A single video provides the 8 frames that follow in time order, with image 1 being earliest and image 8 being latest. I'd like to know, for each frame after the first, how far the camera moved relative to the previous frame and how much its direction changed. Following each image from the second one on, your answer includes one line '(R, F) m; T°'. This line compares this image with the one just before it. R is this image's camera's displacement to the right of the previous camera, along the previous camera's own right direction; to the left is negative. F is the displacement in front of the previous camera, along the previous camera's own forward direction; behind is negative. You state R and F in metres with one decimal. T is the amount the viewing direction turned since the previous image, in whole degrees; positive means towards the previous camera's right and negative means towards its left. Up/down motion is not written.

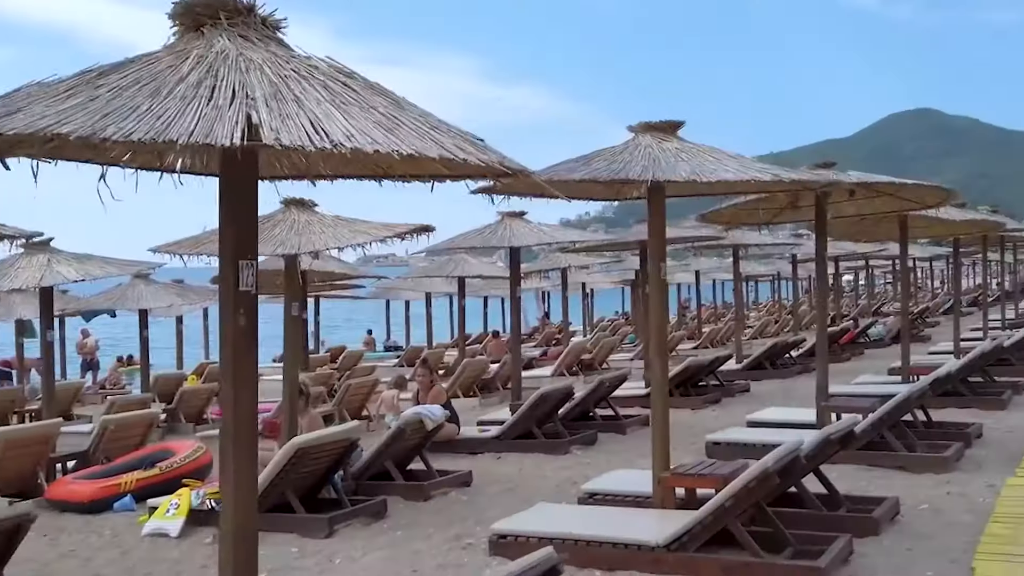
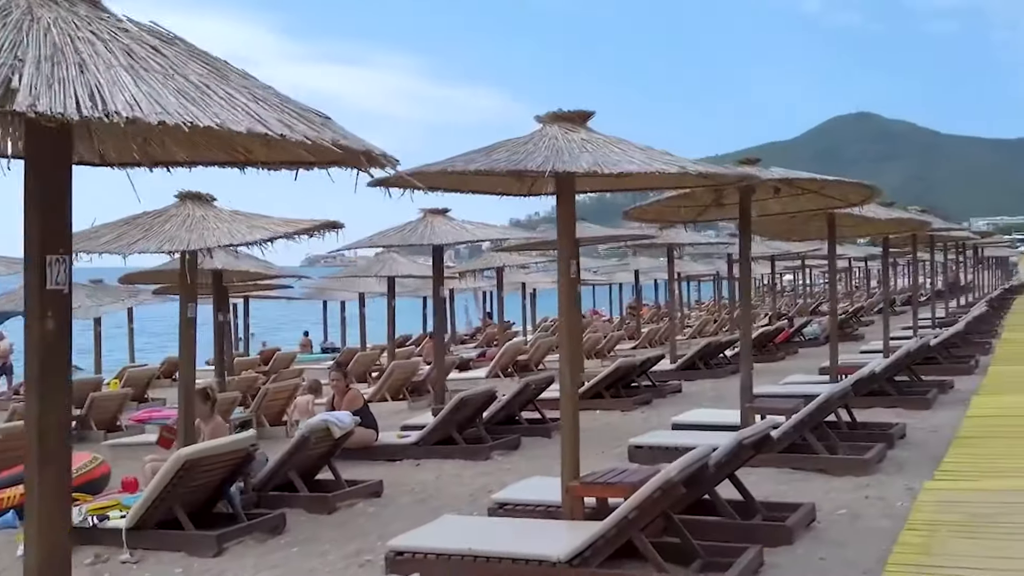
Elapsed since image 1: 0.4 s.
(+0.3, +0.3) m; +3°
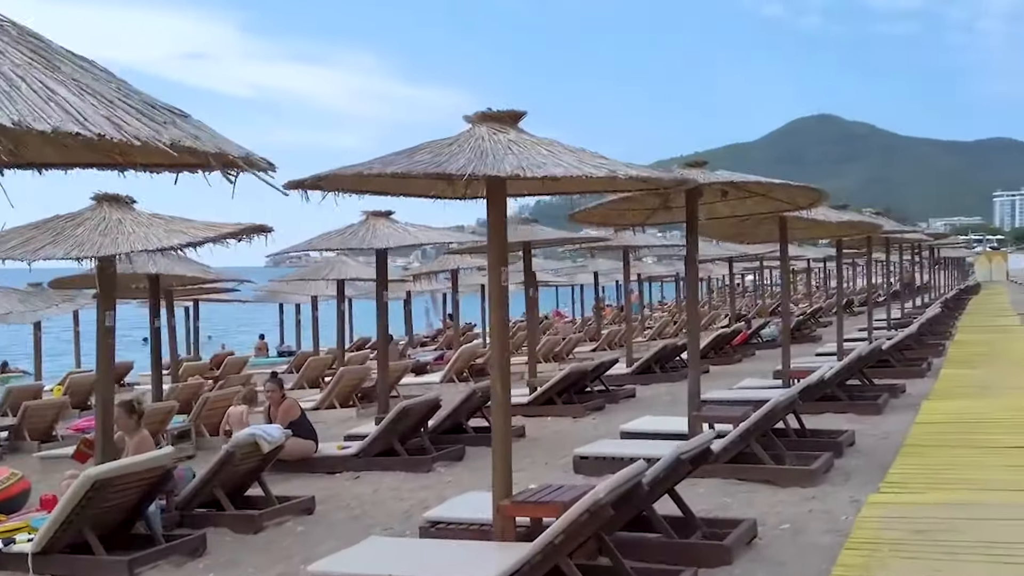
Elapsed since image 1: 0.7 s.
(+0.2, +0.3) m; +2°
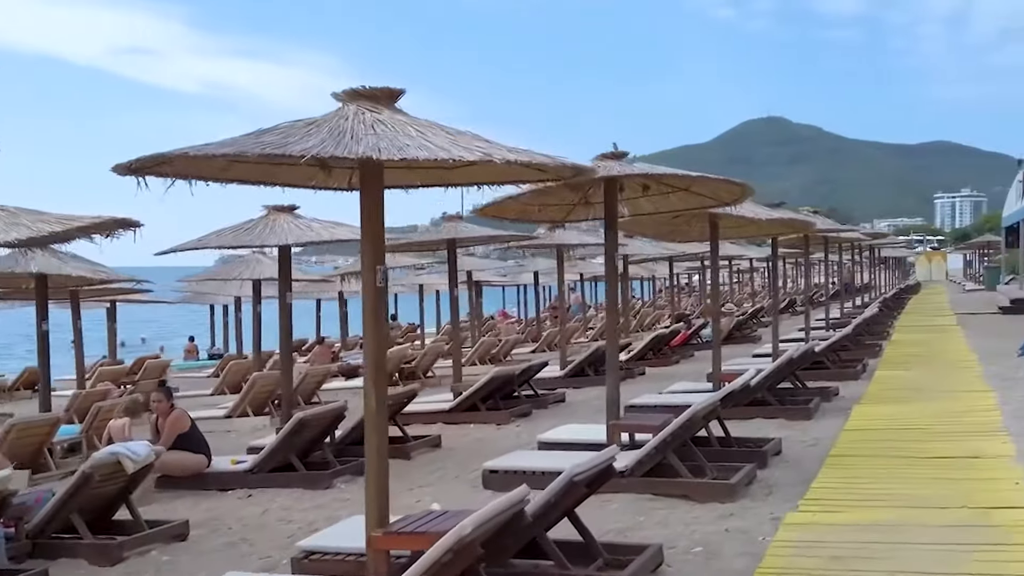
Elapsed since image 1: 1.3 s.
(+0.4, +0.6) m; +3°
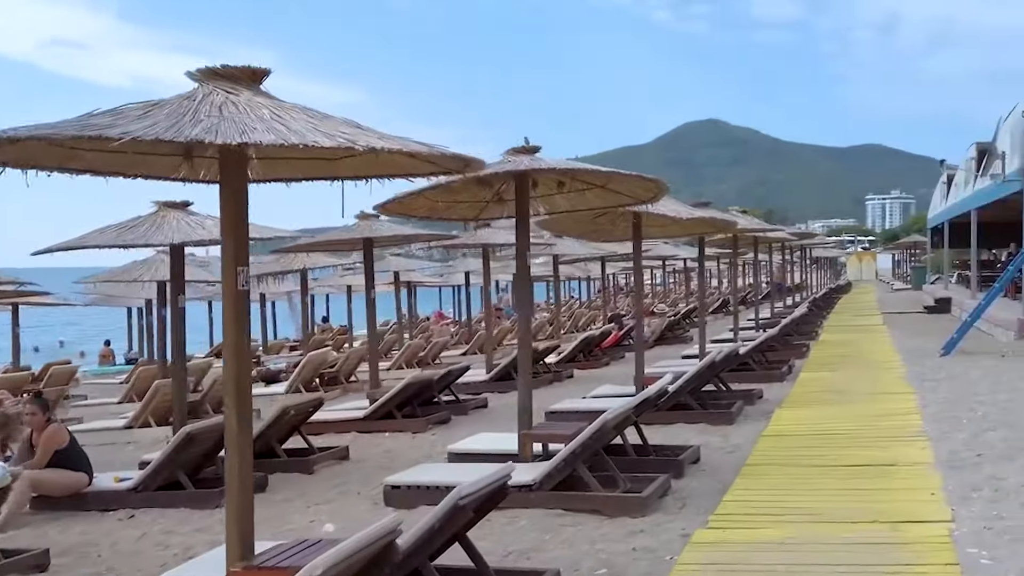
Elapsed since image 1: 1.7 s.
(+0.3, +0.4) m; +4°
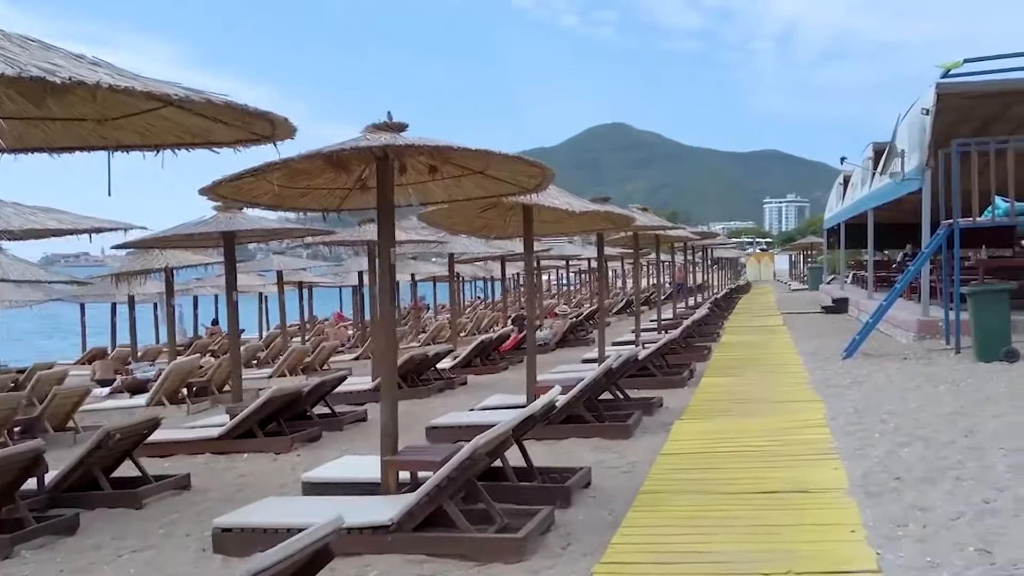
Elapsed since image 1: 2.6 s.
(+0.3, +1.0) m; +6°
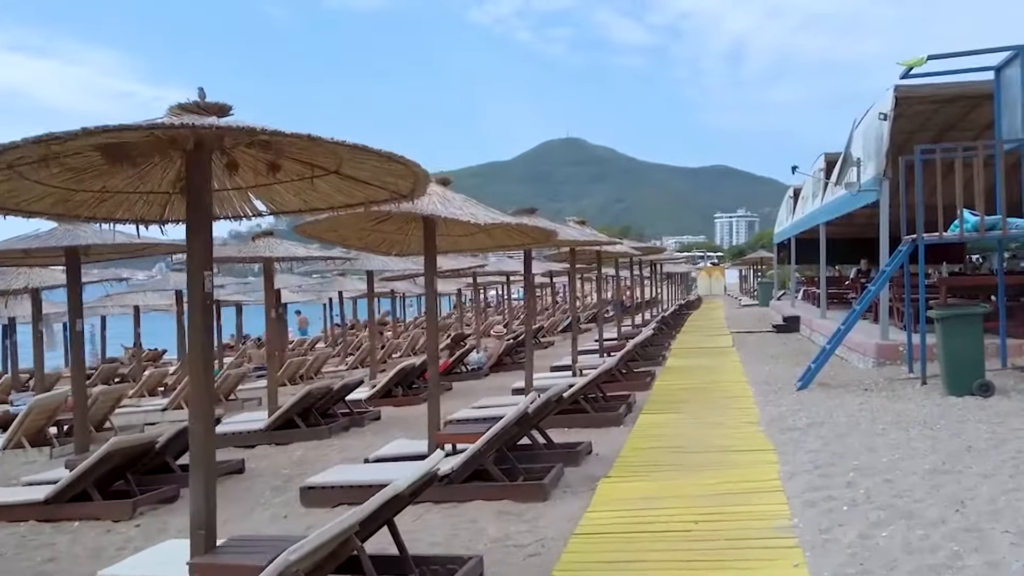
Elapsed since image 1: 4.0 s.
(+0.5, +1.5) m; +3°
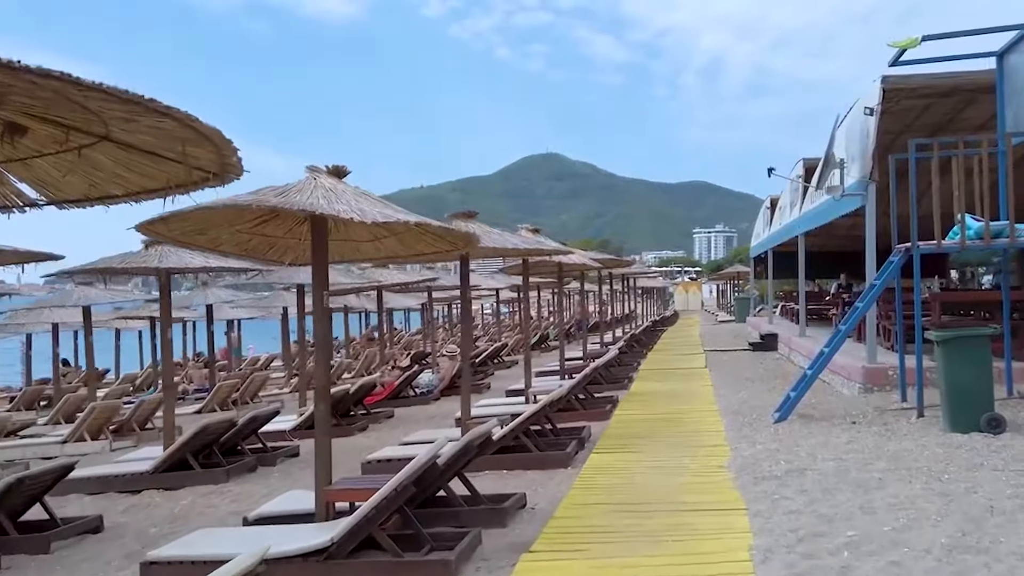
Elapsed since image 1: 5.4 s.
(+0.5, +1.5) m; +1°
